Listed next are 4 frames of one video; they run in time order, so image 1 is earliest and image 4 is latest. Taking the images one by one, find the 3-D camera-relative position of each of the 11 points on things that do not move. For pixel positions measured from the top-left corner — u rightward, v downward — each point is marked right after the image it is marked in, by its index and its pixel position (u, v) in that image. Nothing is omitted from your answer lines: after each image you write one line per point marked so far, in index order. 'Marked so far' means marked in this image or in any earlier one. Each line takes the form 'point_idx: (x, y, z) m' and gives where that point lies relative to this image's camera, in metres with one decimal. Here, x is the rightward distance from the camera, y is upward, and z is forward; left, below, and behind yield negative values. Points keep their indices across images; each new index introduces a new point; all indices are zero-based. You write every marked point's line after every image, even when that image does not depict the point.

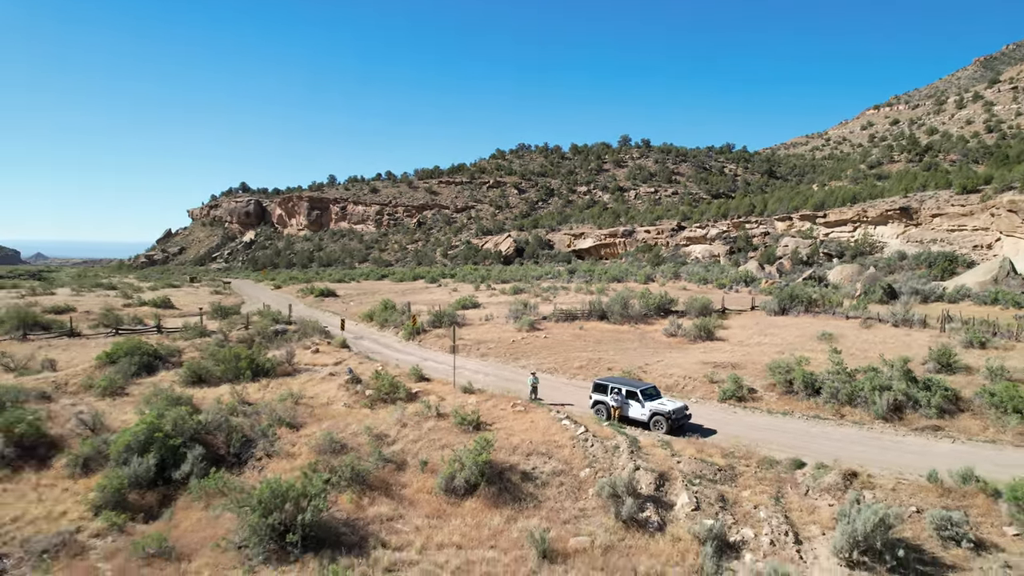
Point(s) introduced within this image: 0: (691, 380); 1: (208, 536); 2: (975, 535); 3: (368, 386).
0: (+4.6, -2.3, +12.0) m
1: (-4.6, -3.7, +7.0) m
2: (+6.1, -3.2, +6.2) m
3: (-3.5, -2.4, +11.3) m
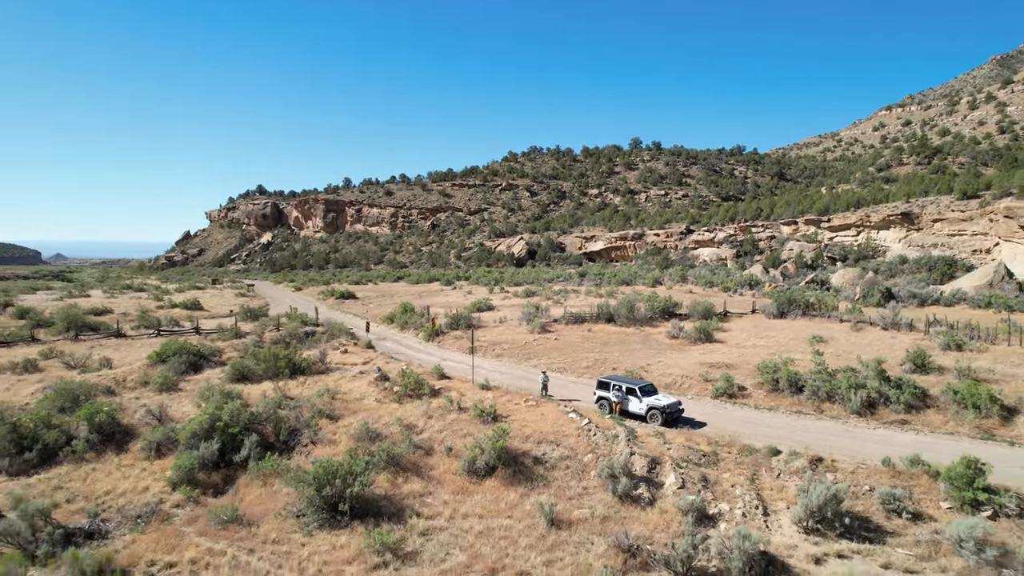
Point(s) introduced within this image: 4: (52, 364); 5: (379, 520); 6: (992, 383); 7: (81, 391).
0: (+5.0, -2.5, +13.1) m
1: (-4.4, -3.9, +8.4) m
2: (+6.3, -3.4, +7.3) m
3: (-3.1, -2.6, +12.6) m
4: (-15.1, -2.5, +15.2) m
5: (-2.2, -3.8, +7.7) m
6: (+11.7, -2.3, +11.3) m
7: (-10.9, -2.6, +11.8) m
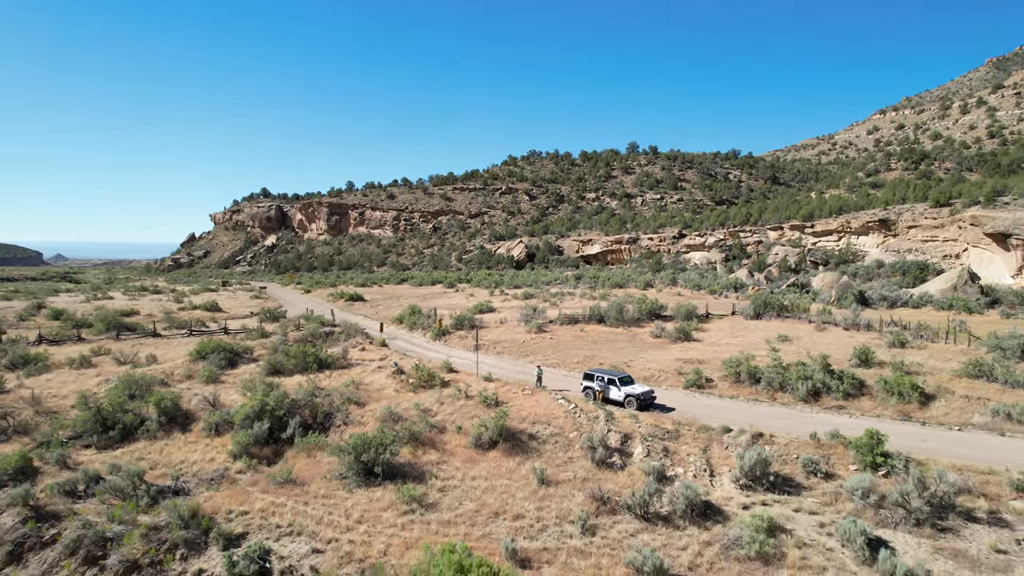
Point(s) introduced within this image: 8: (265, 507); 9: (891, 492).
0: (+4.9, -2.7, +15.1) m
1: (-4.4, -4.1, +10.3) m
2: (+6.3, -3.6, +9.3) m
3: (-3.2, -2.7, +14.6) m
4: (-15.1, -2.7, +17.2) m
5: (-2.2, -4.0, +9.7) m
6: (+11.6, -2.5, +13.3) m
7: (-10.9, -2.8, +13.8) m
8: (-4.9, -4.3, +9.2) m
9: (+6.8, -3.6, +8.3) m
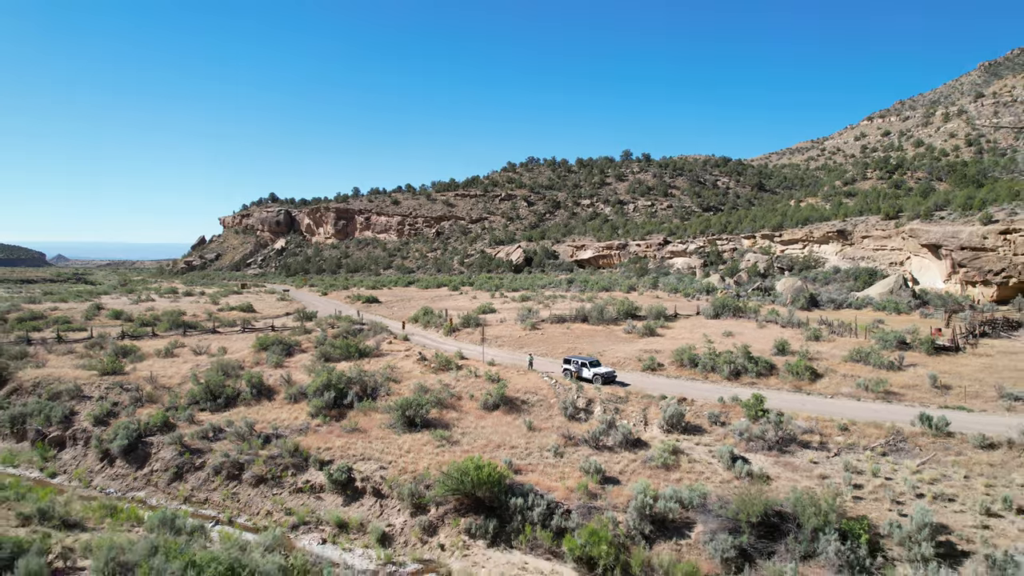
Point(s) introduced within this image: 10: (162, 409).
0: (+4.8, -3.0, +19.5) m
1: (-4.5, -4.3, +14.7) m
2: (+6.2, -3.9, +13.6) m
3: (-3.3, -3.0, +19.0) m
4: (-15.2, -2.9, +21.6) m
5: (-2.3, -4.2, +14.0) m
6: (+11.6, -2.7, +17.7) m
7: (-11.0, -3.0, +18.1) m
8: (-5.0, -4.5, +13.5) m
9: (+6.7, -3.9, +12.7) m
10: (-11.6, -4.0, +15.4) m
